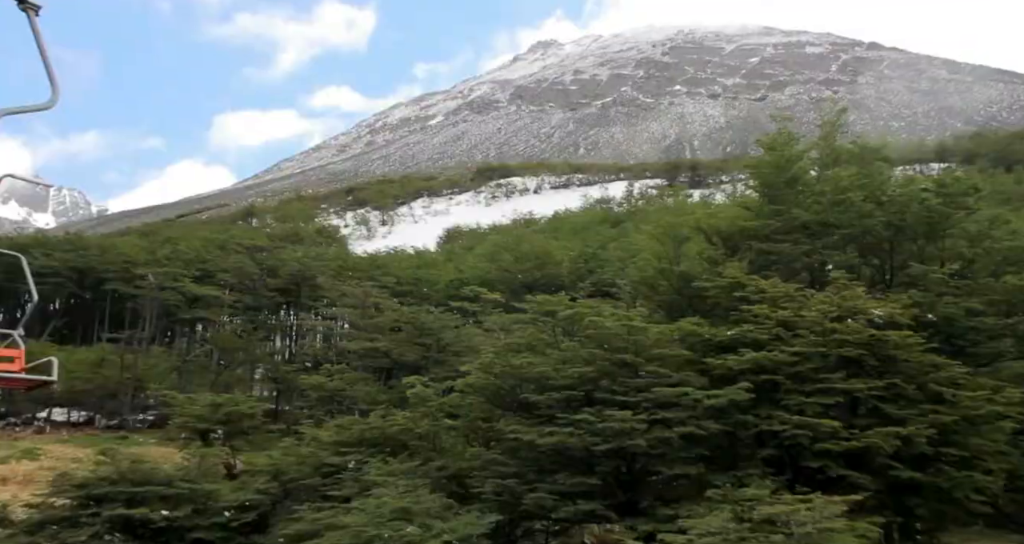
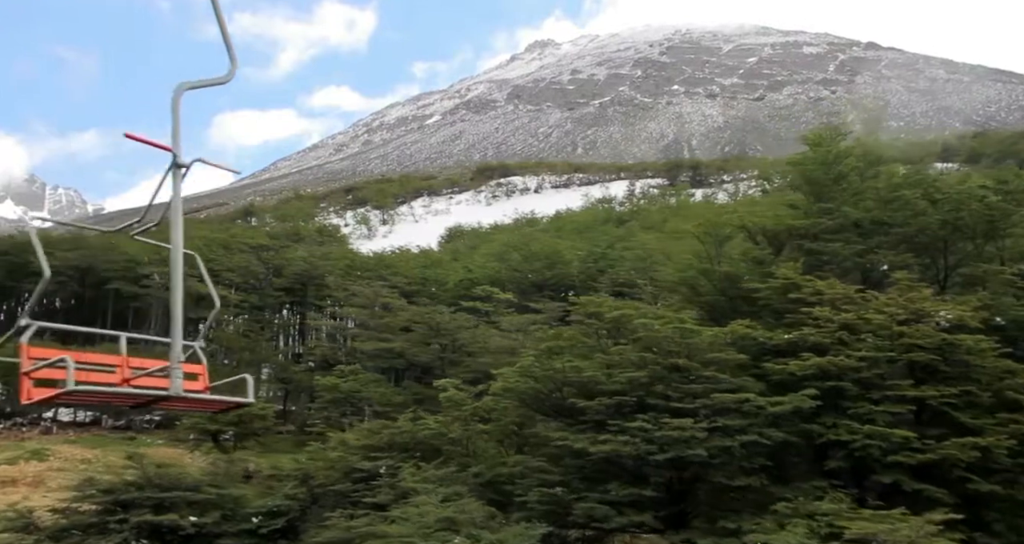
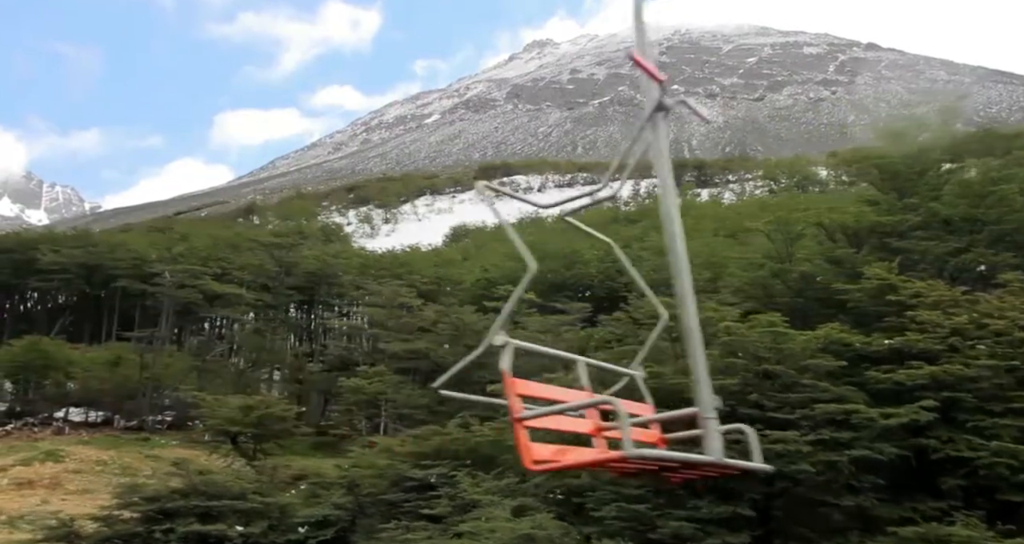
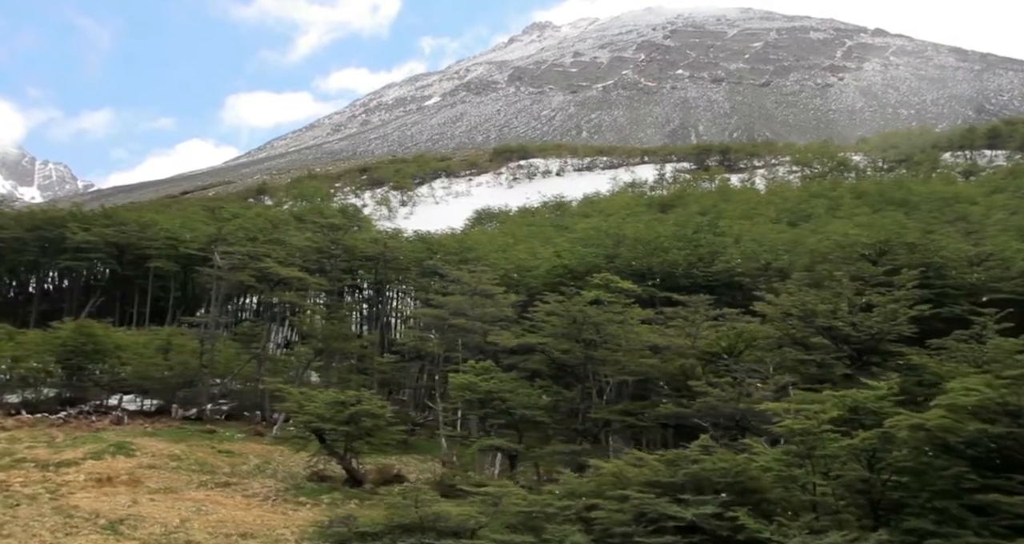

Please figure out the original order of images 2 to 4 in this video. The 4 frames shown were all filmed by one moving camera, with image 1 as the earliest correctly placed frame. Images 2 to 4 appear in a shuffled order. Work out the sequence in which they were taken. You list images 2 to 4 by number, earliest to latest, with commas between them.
2, 3, 4
